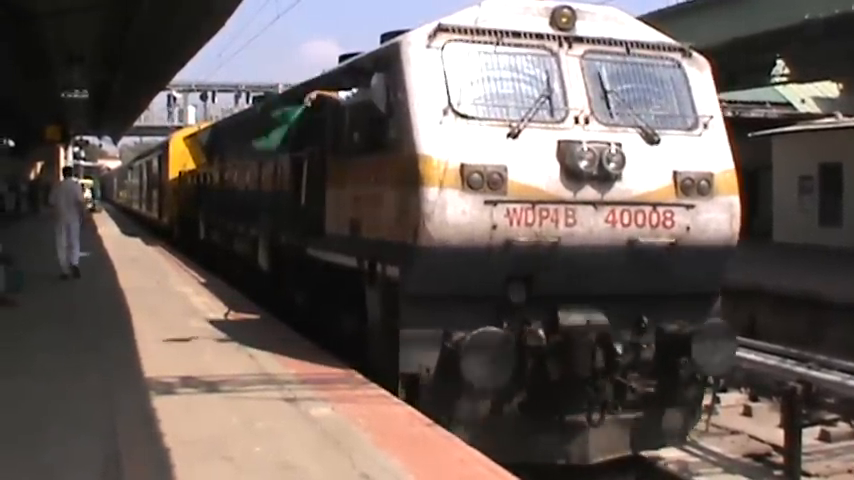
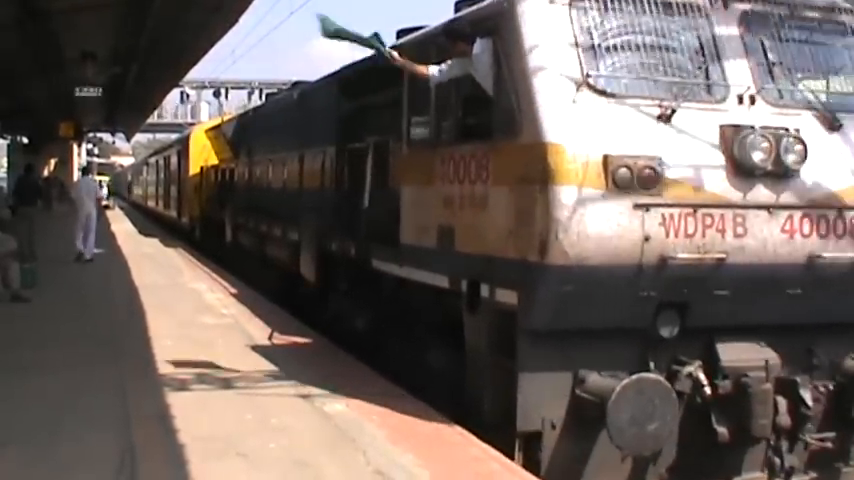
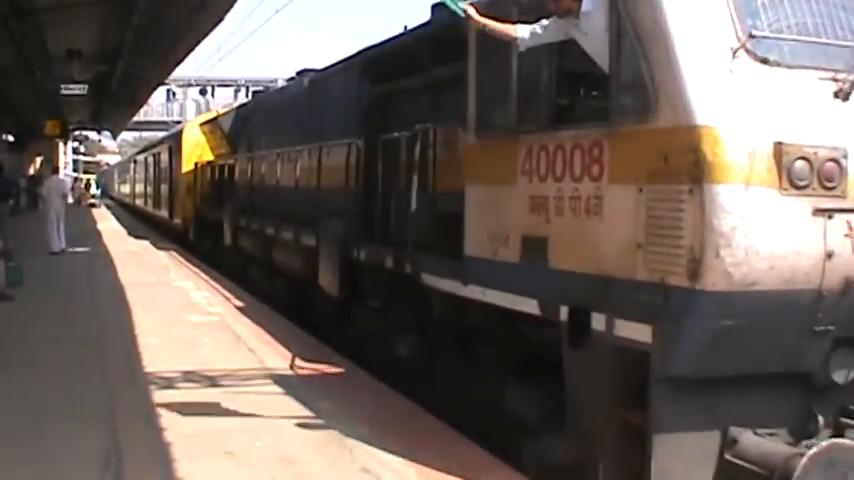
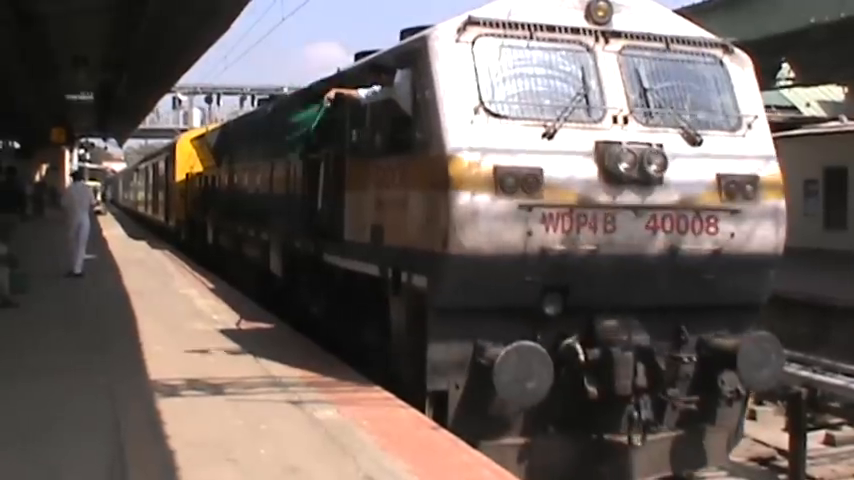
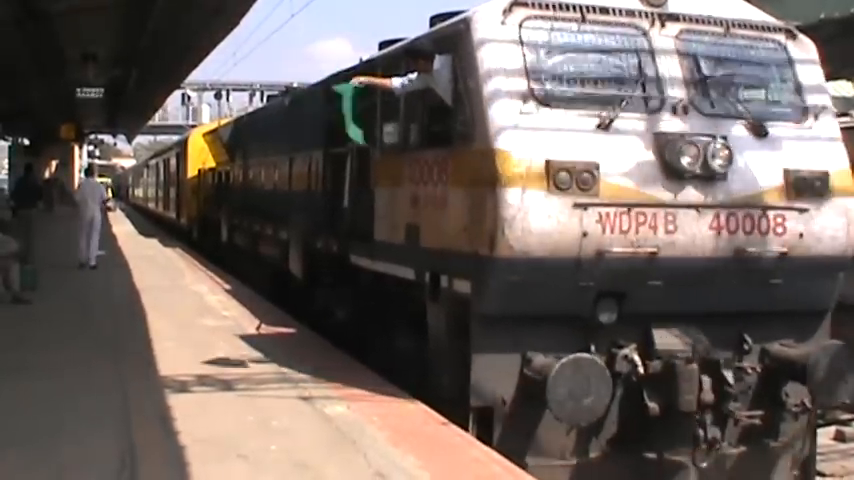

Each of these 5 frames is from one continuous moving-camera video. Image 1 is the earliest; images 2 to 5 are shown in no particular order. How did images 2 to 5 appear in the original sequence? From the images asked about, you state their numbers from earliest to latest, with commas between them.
4, 5, 2, 3
